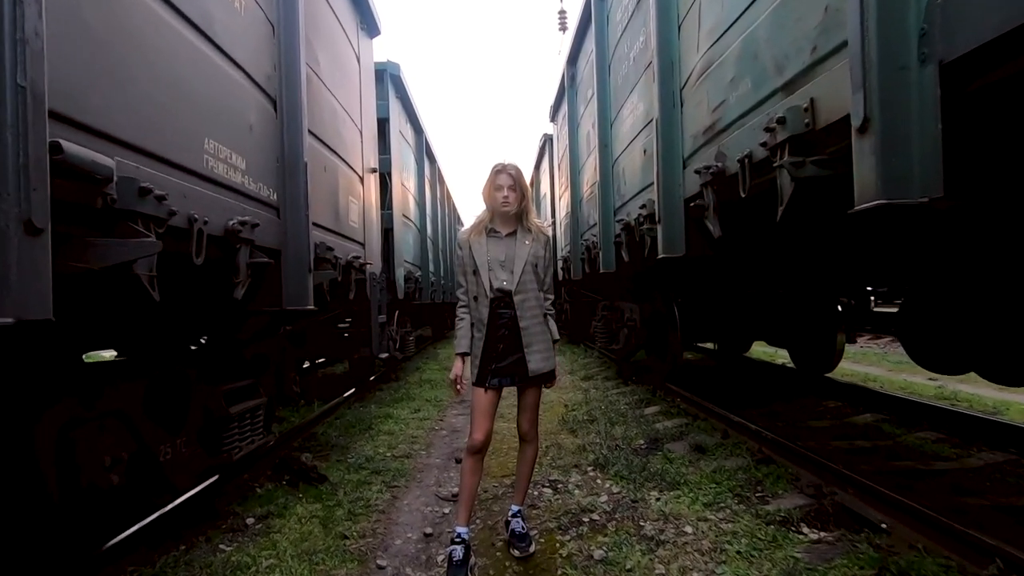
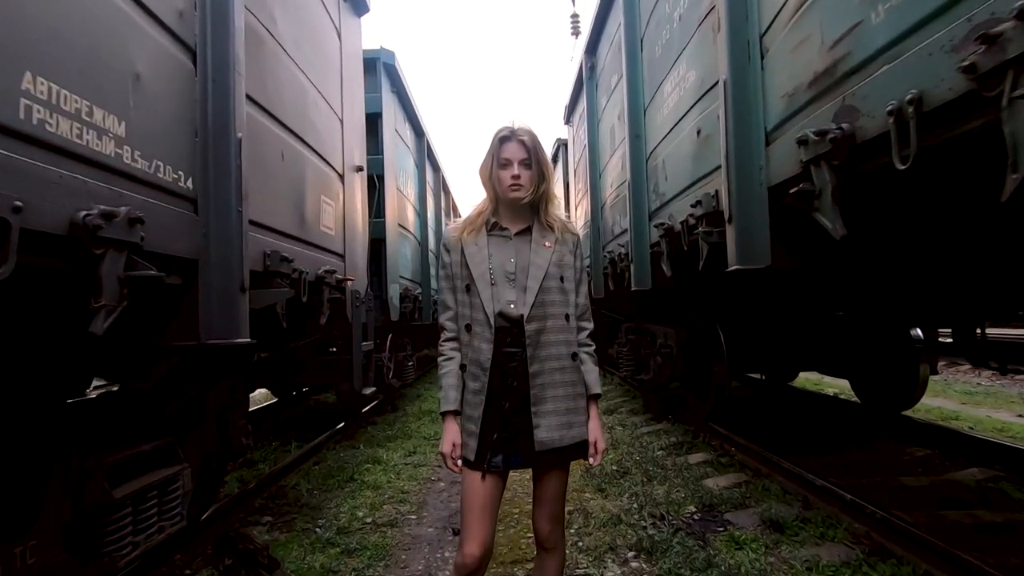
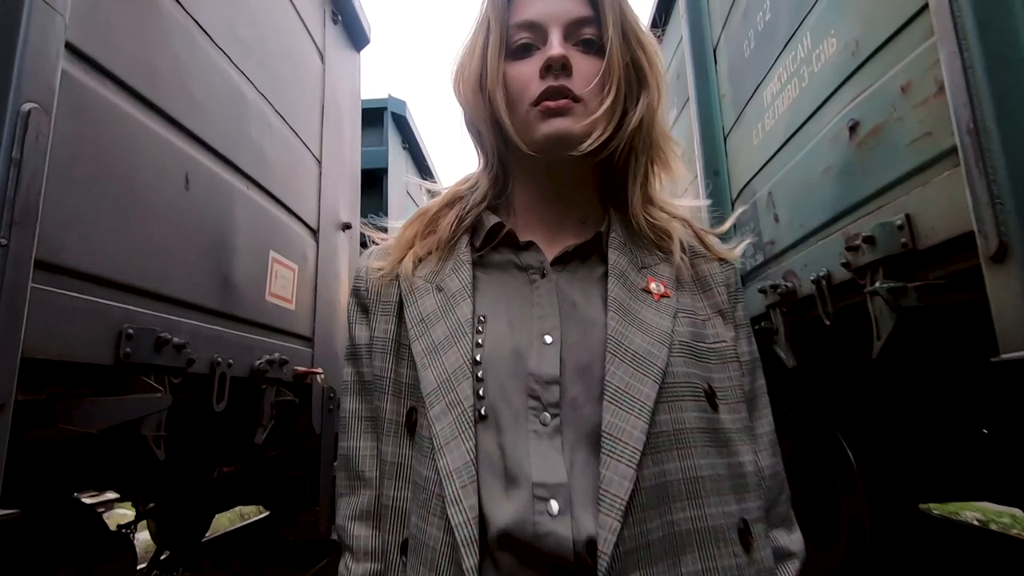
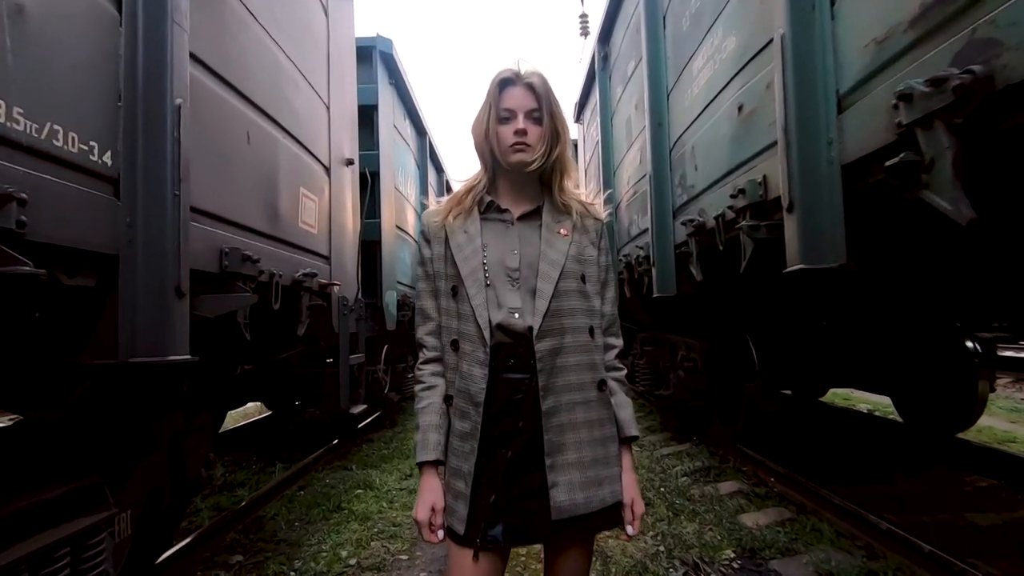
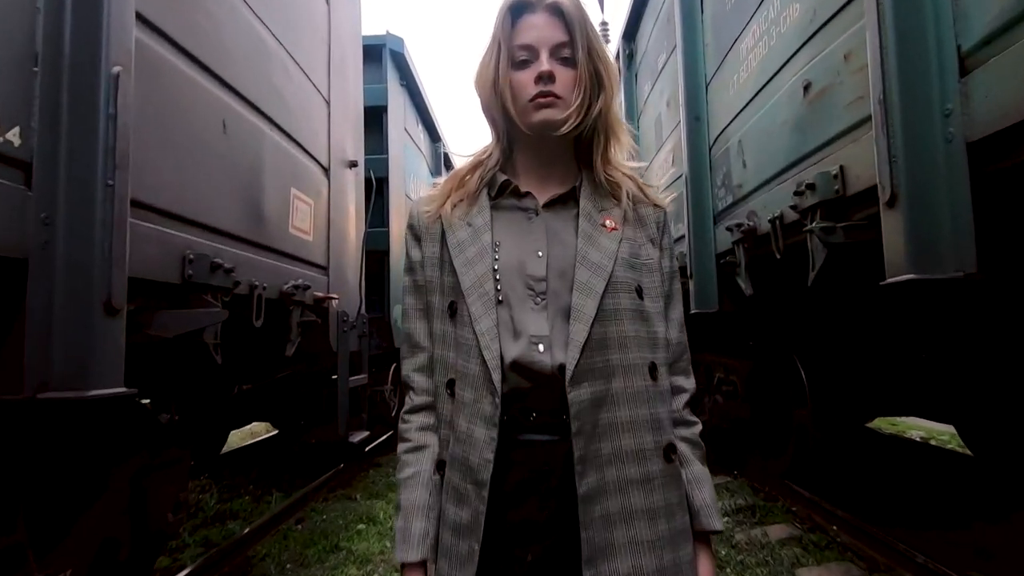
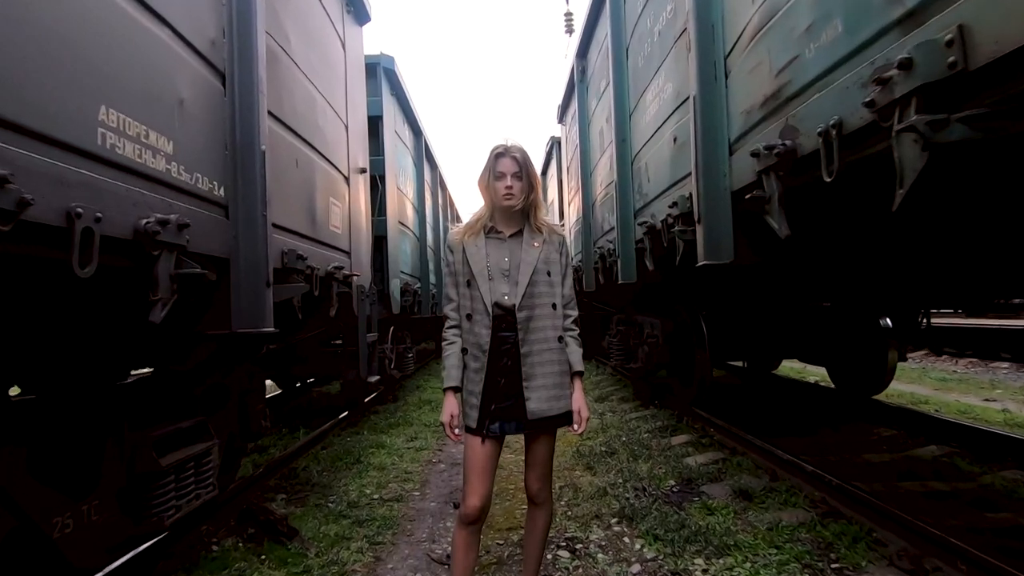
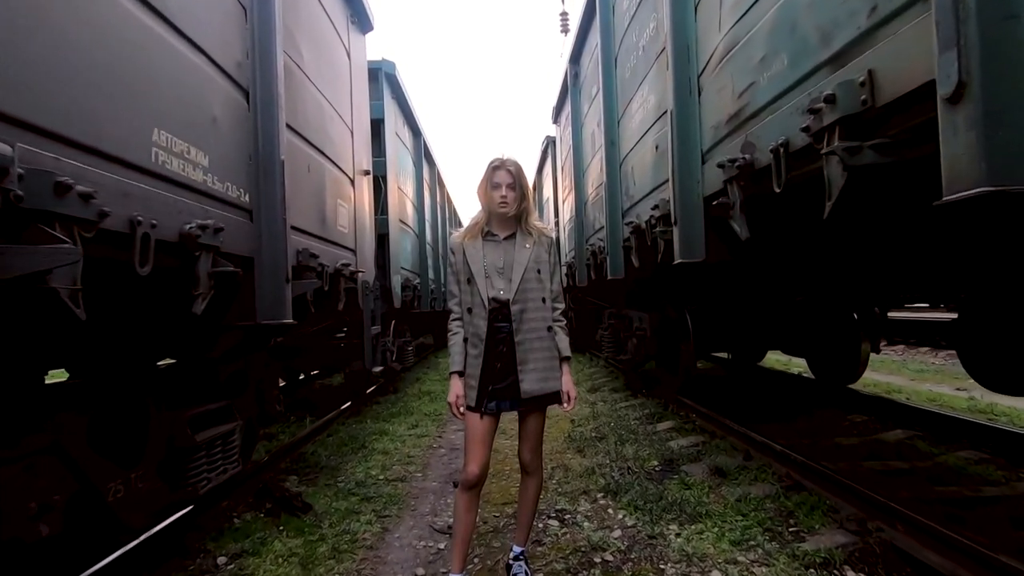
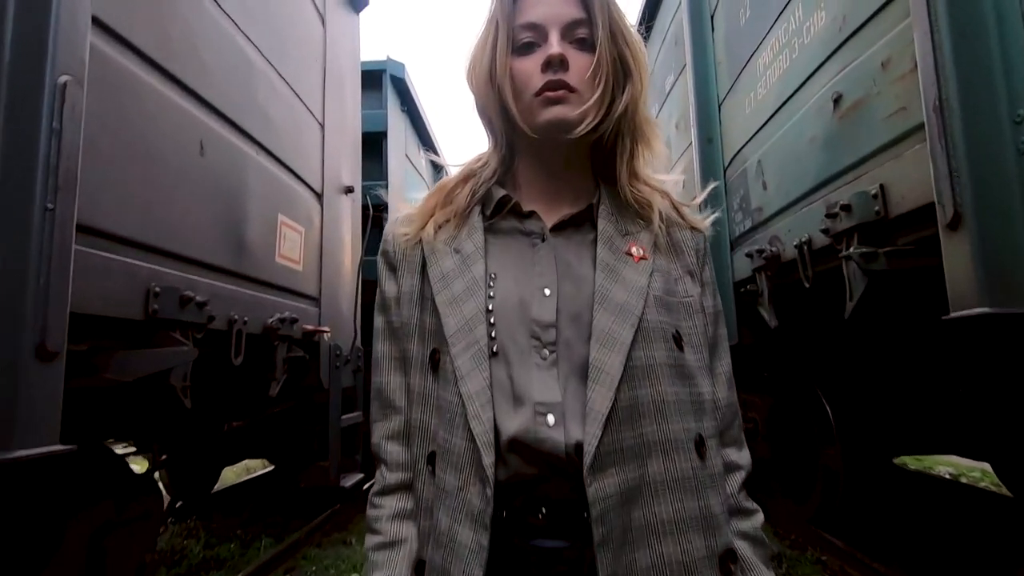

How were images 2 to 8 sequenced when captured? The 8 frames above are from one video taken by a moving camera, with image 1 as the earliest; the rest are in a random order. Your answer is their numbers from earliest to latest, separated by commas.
7, 6, 2, 4, 5, 8, 3
